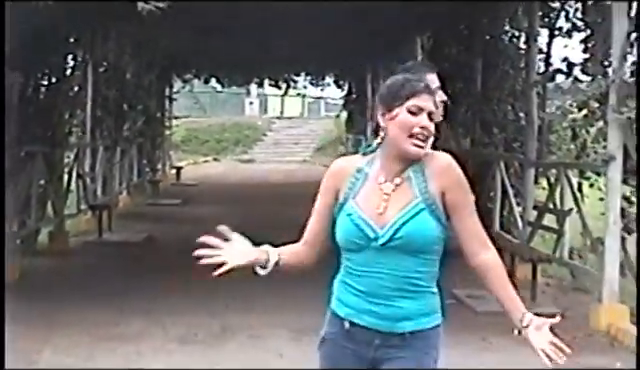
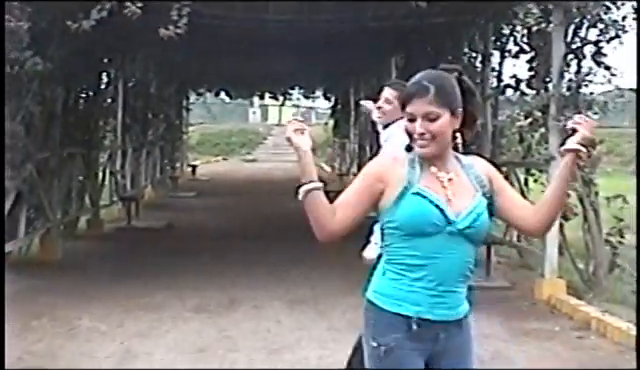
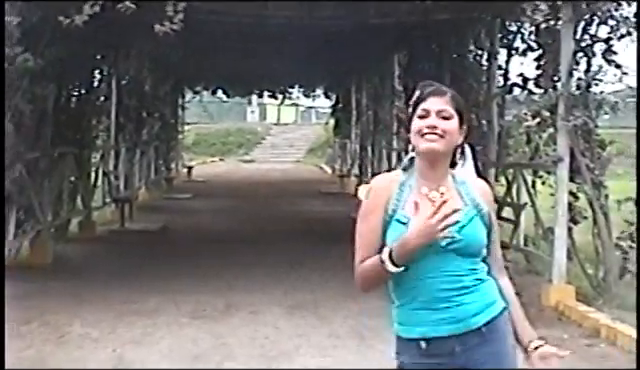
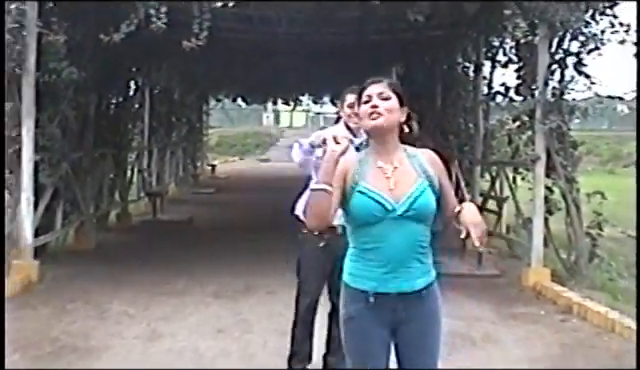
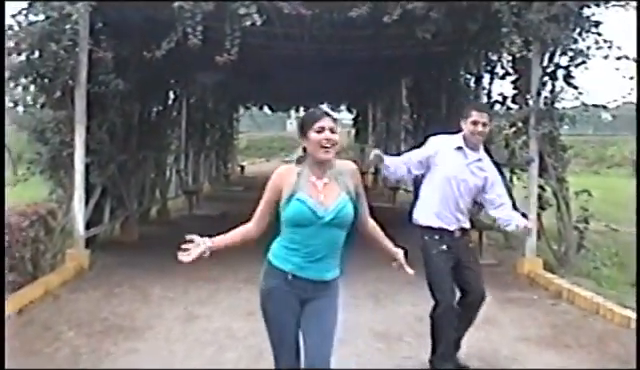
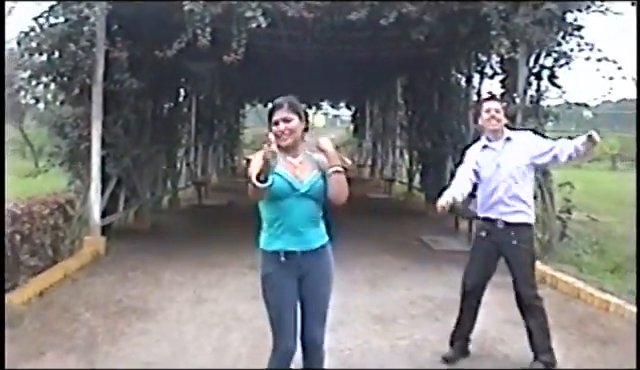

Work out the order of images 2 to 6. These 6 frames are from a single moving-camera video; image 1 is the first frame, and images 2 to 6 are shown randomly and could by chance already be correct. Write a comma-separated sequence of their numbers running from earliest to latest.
3, 2, 4, 5, 6
